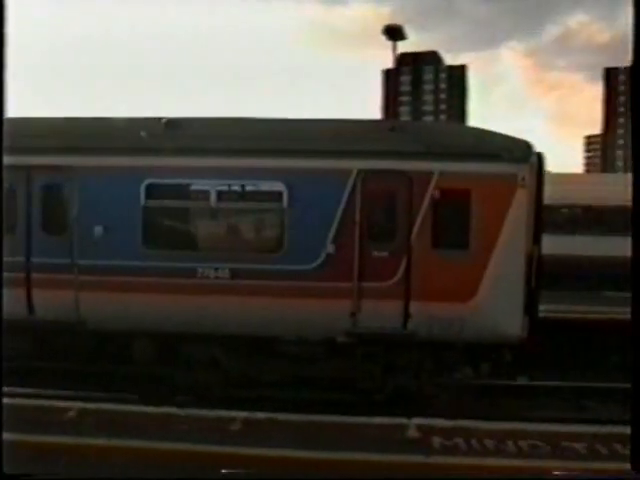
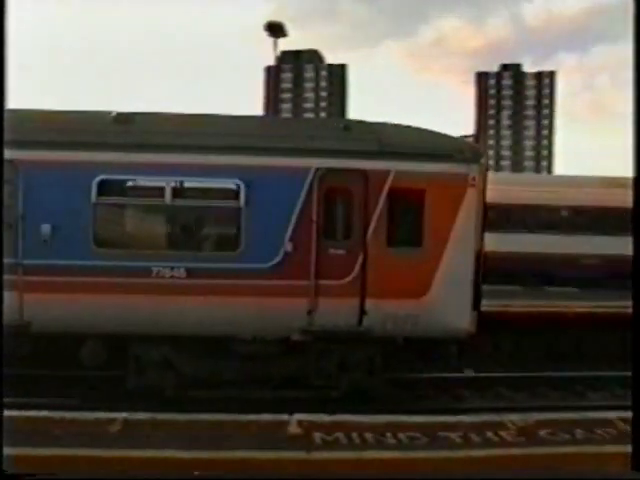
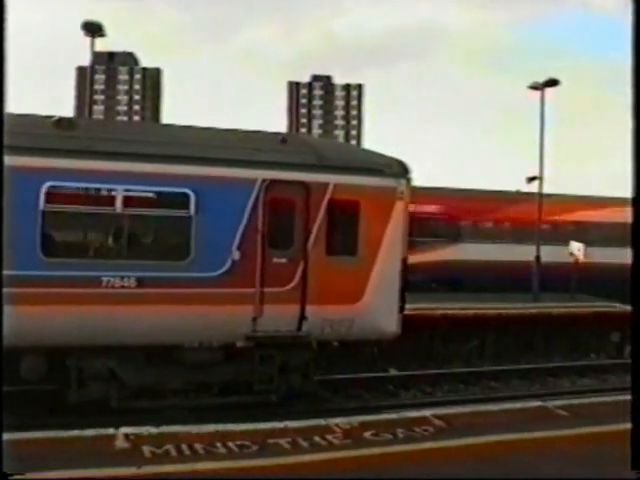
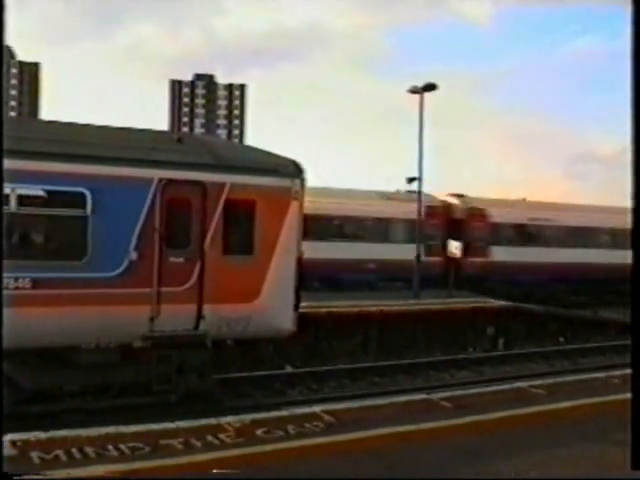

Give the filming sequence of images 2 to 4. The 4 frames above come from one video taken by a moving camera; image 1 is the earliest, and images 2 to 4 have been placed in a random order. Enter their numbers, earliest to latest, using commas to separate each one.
2, 3, 4
